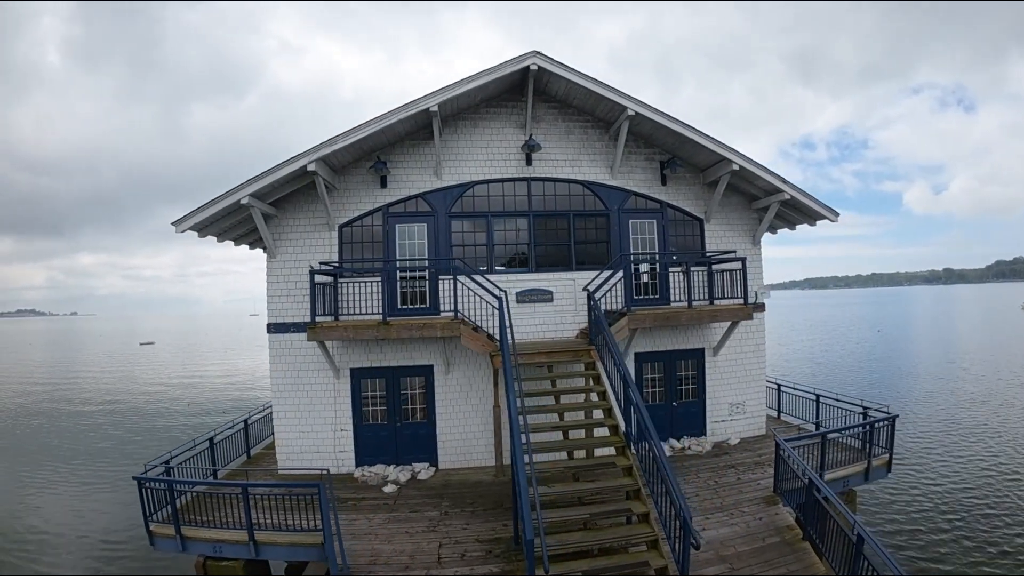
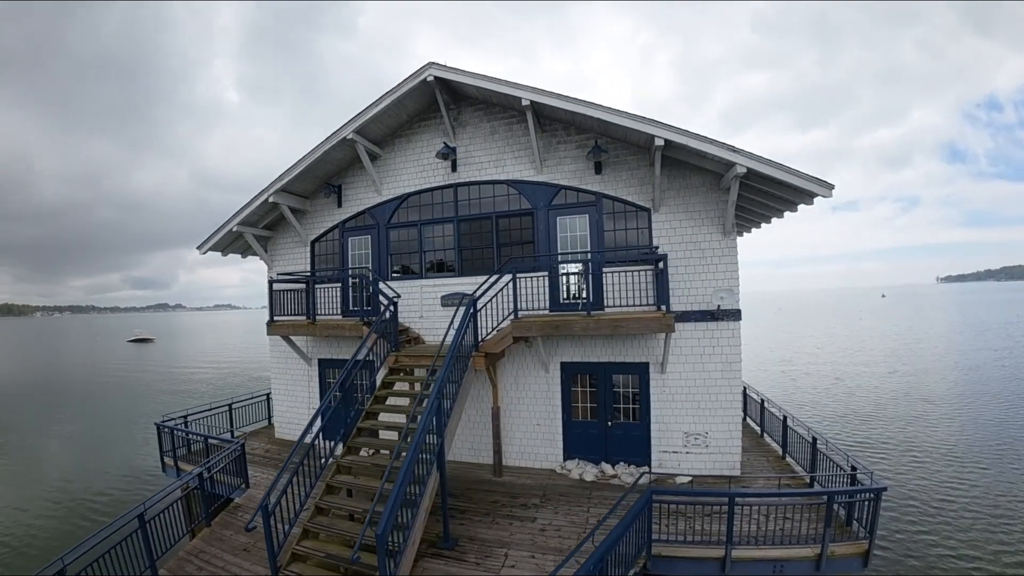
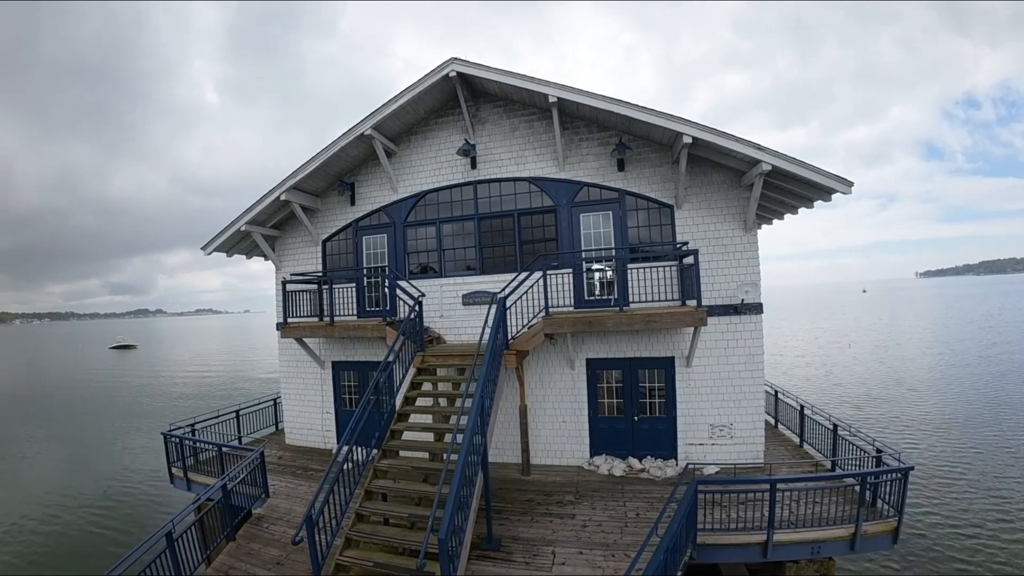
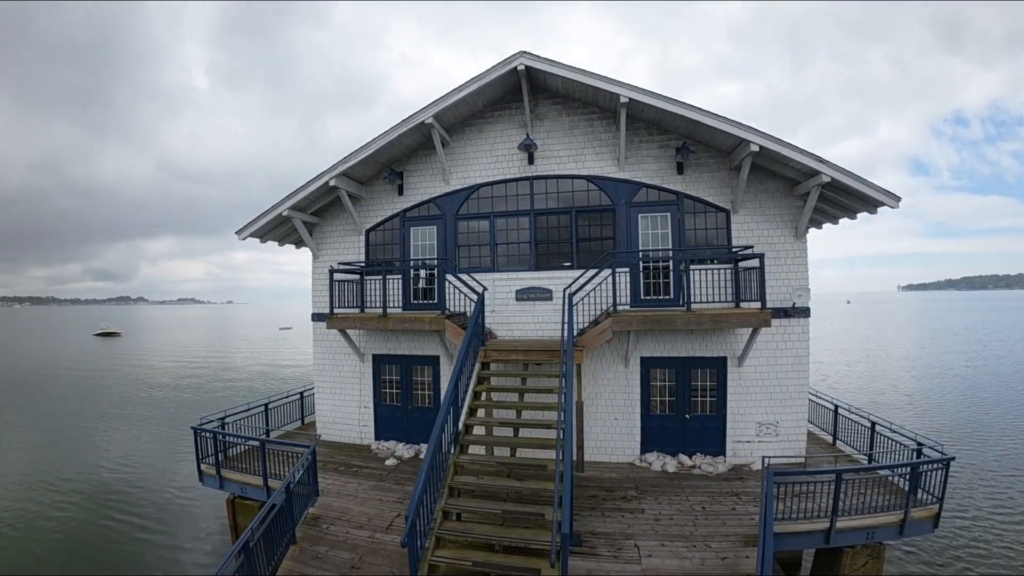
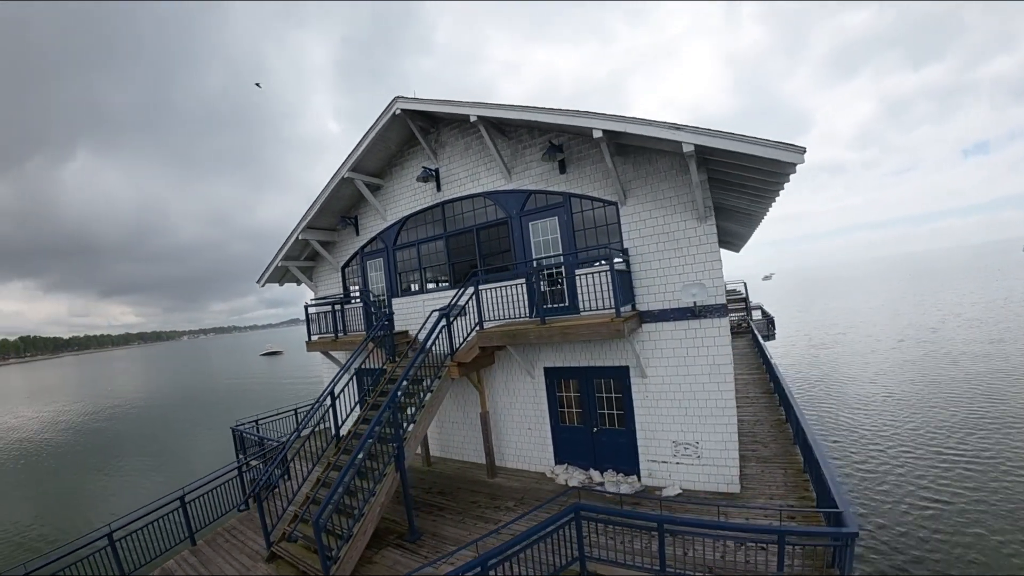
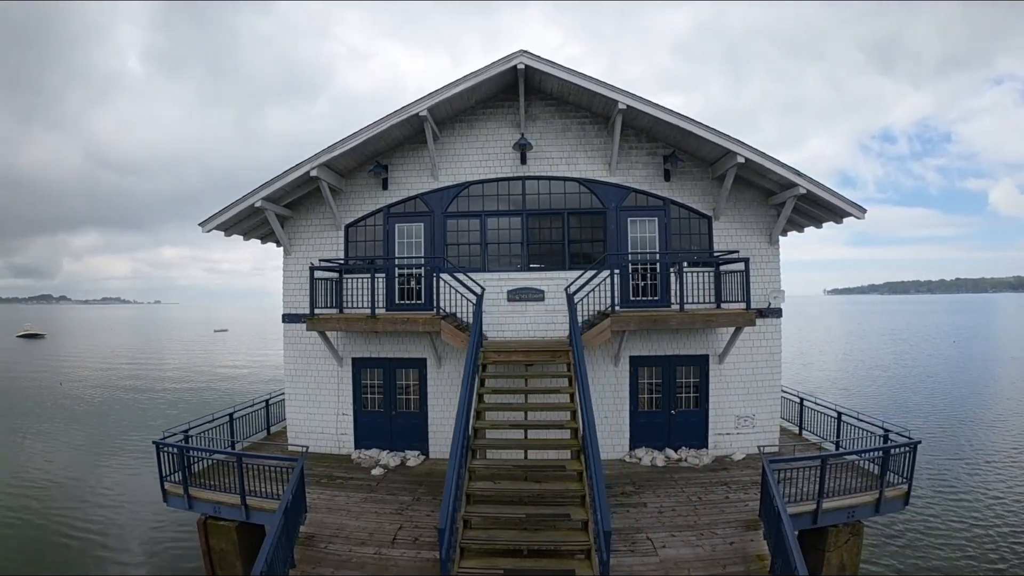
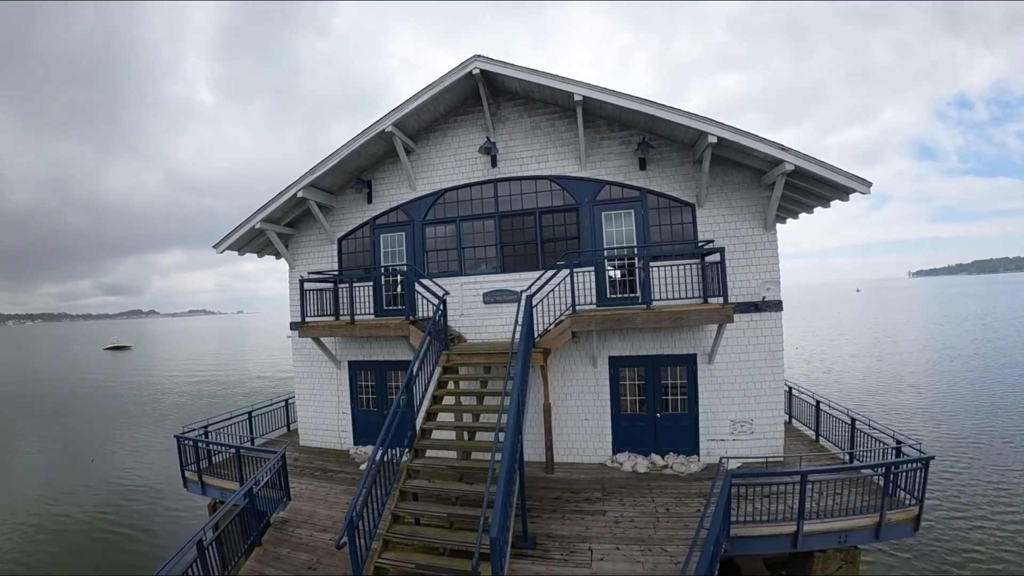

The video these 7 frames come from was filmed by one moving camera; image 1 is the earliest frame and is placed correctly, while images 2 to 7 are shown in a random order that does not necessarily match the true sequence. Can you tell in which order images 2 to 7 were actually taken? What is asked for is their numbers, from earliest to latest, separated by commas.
6, 4, 7, 3, 2, 5
